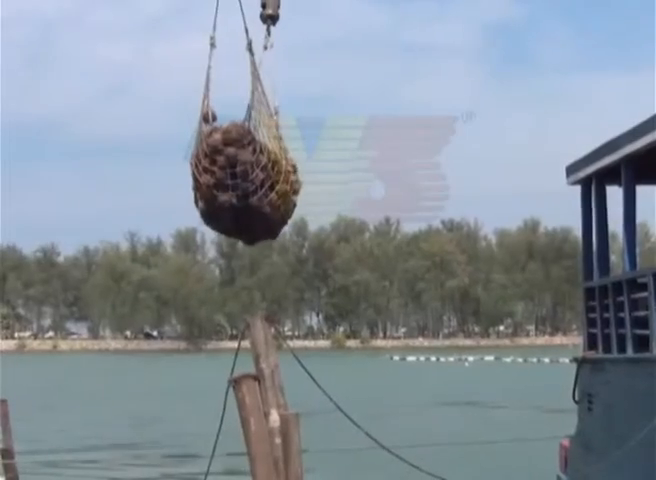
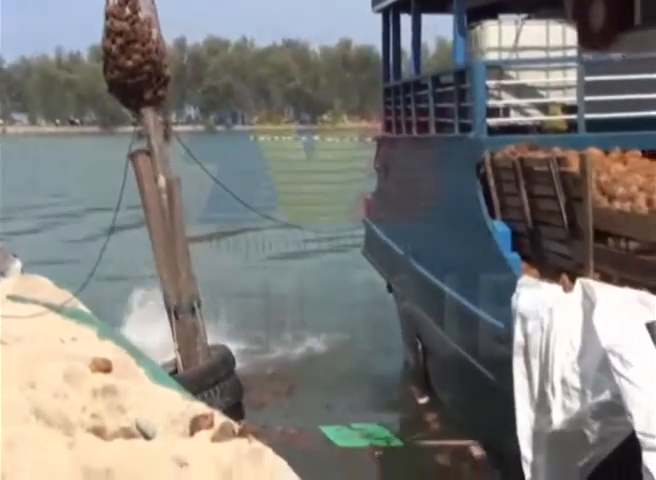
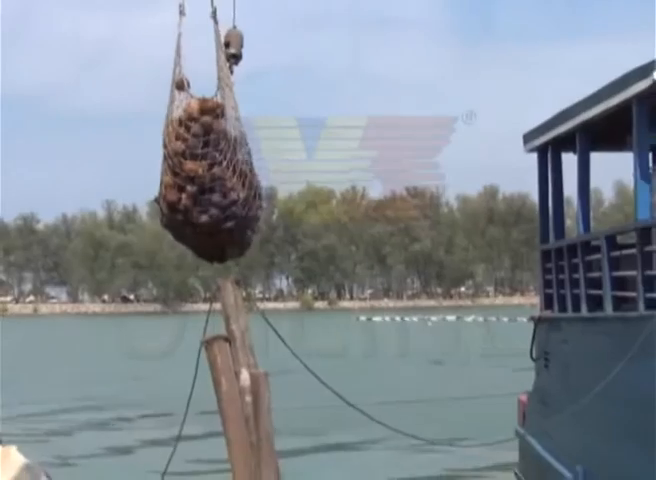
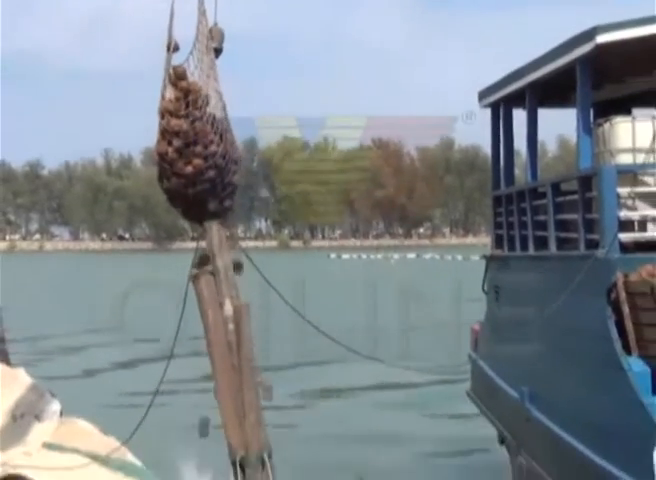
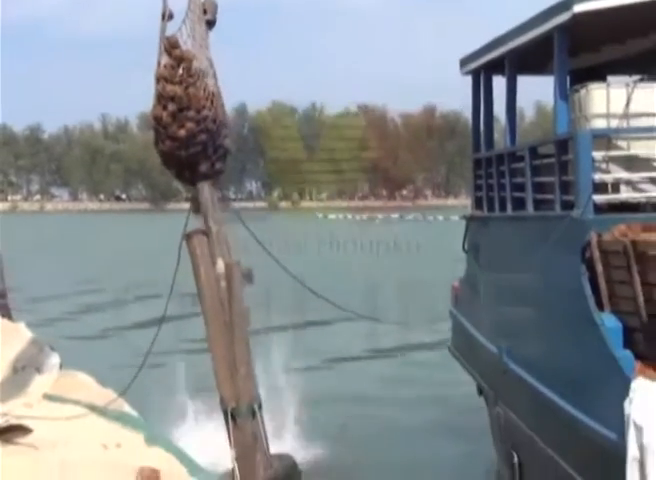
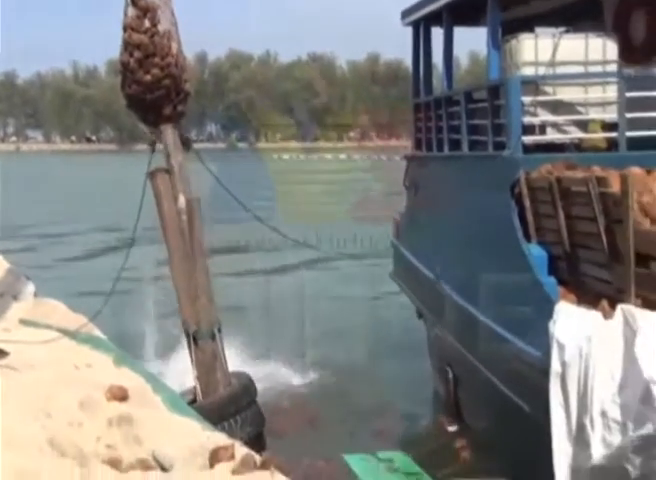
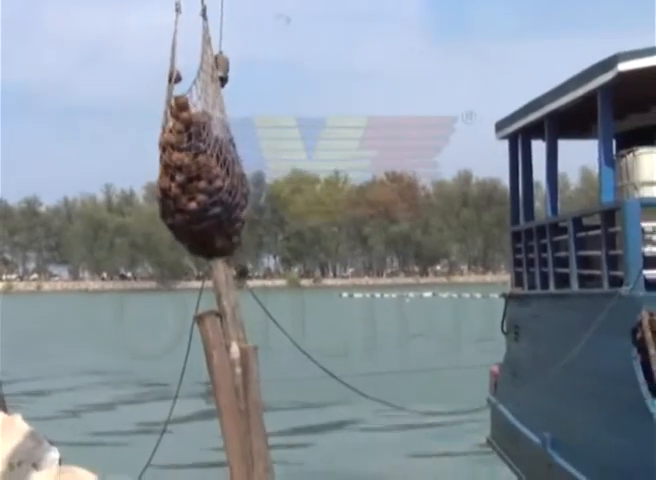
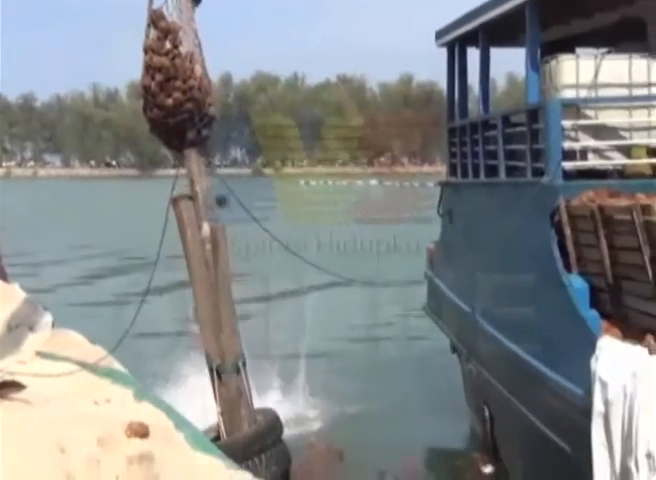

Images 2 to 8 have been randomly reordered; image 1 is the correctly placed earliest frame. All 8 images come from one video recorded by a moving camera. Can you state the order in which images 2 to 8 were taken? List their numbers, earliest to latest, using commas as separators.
3, 7, 4, 5, 8, 6, 2
